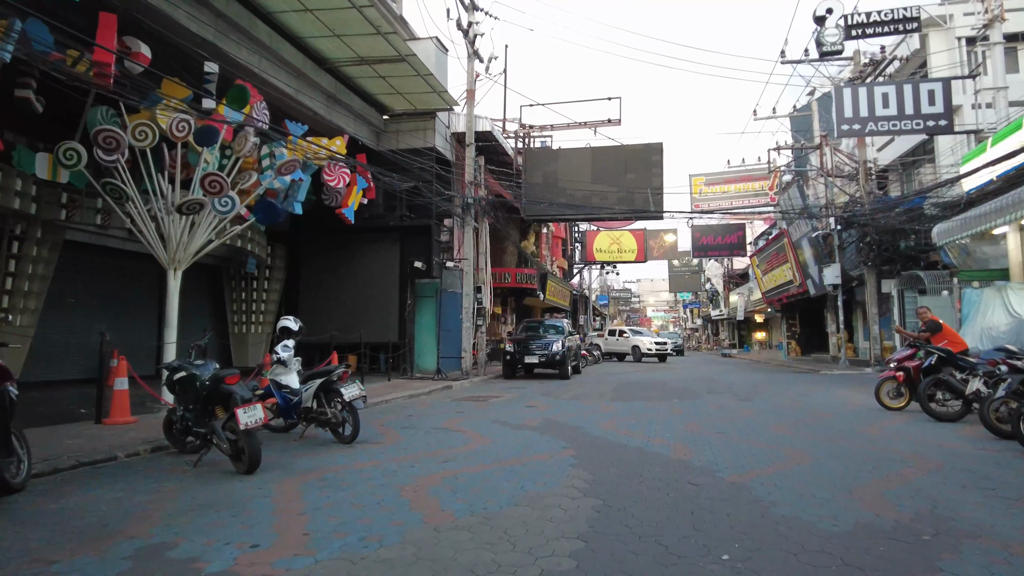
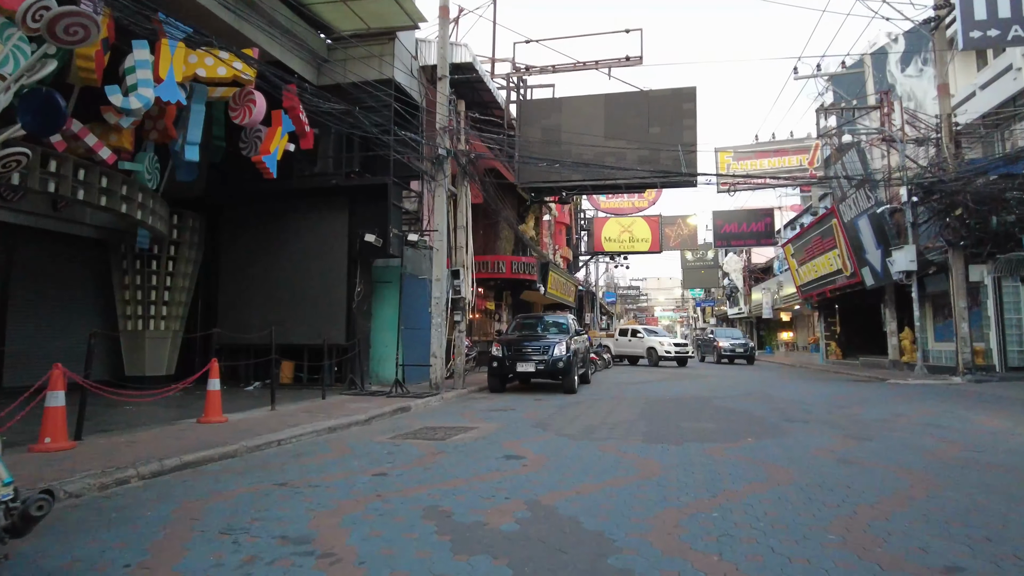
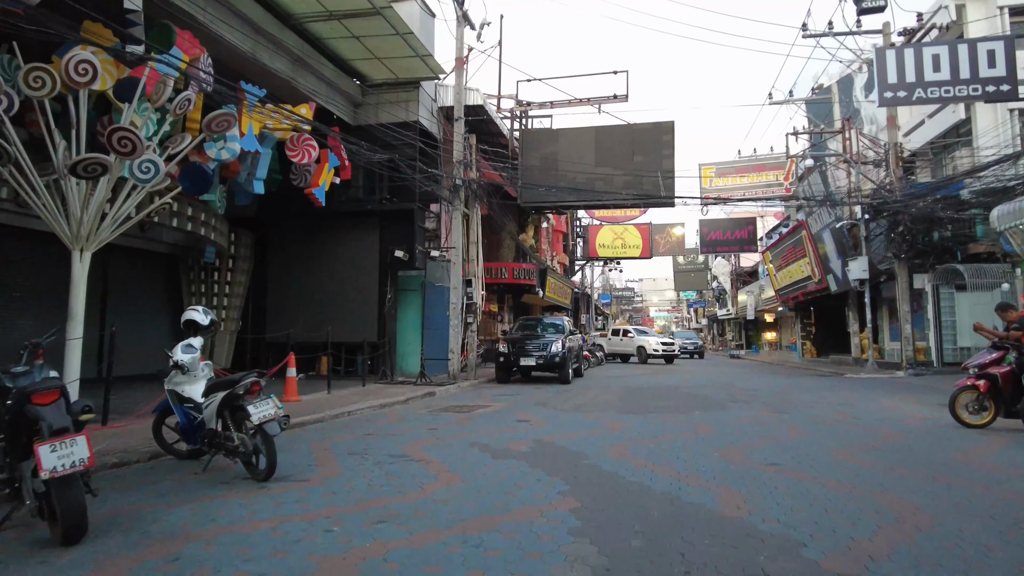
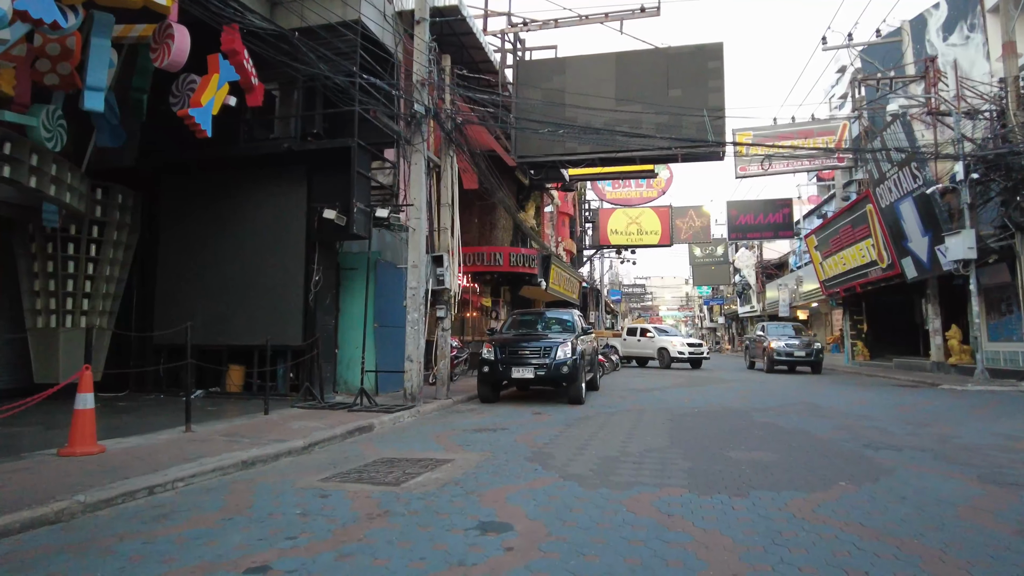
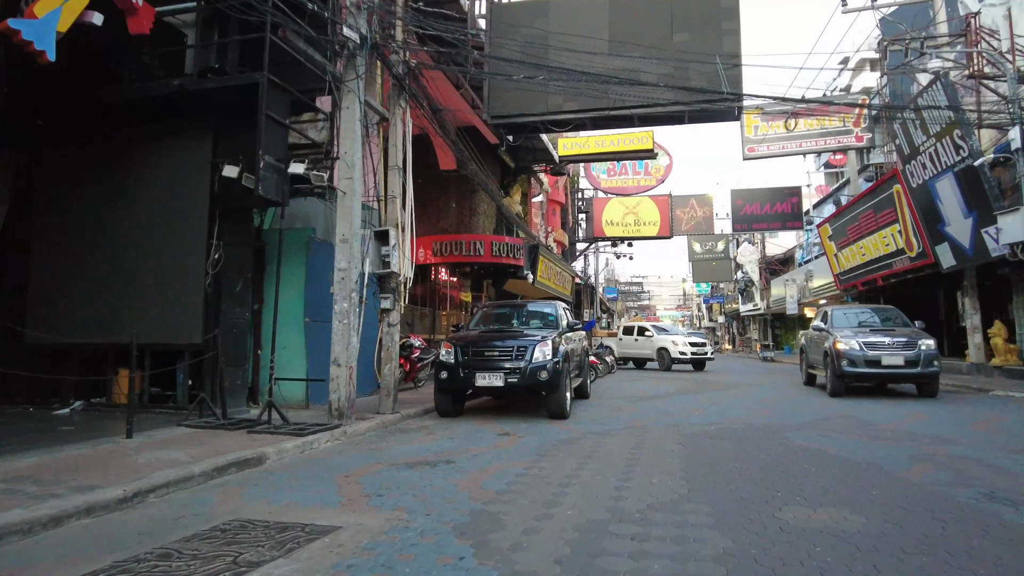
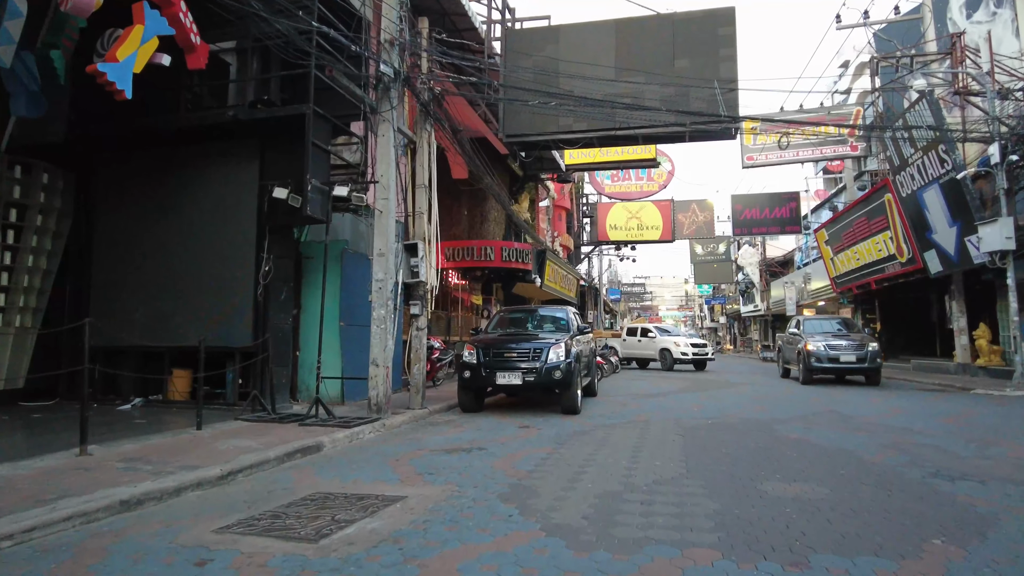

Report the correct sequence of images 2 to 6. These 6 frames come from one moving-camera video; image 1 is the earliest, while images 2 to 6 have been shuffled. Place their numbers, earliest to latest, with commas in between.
3, 2, 4, 6, 5
